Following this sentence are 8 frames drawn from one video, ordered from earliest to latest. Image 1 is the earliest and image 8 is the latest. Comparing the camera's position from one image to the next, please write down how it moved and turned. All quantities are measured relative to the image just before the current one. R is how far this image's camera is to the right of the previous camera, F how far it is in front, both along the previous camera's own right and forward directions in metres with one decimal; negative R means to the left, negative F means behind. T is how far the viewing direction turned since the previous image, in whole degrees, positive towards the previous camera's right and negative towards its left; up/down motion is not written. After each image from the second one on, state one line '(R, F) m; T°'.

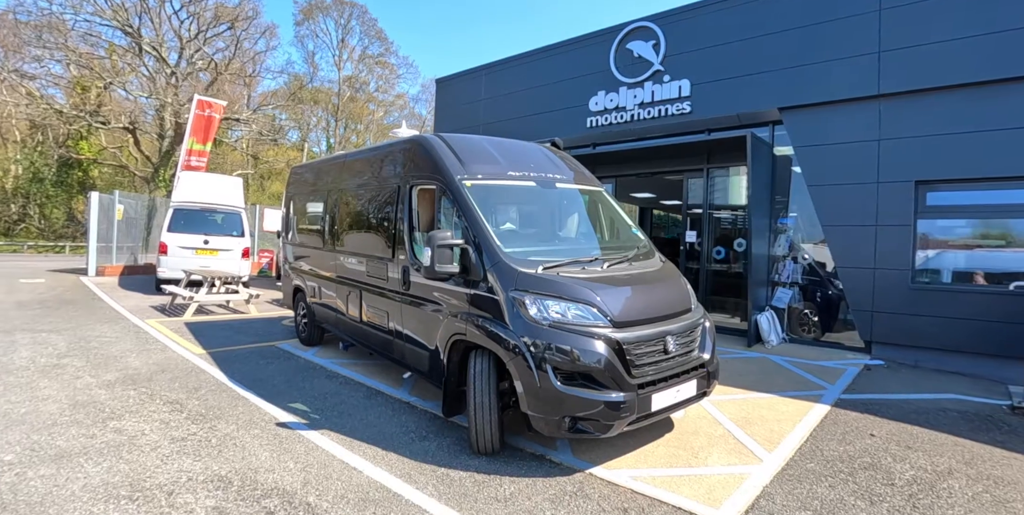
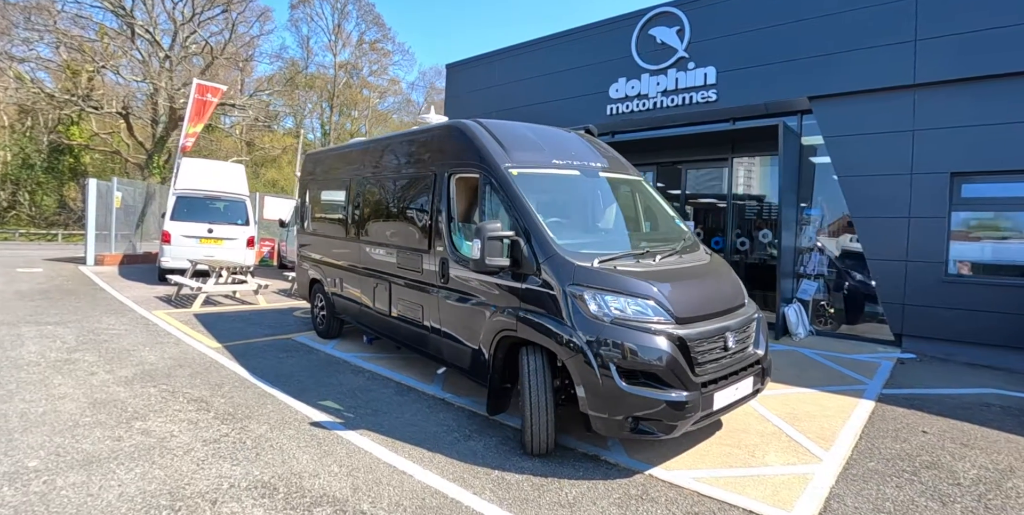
(-0.4, +0.2) m; +1°
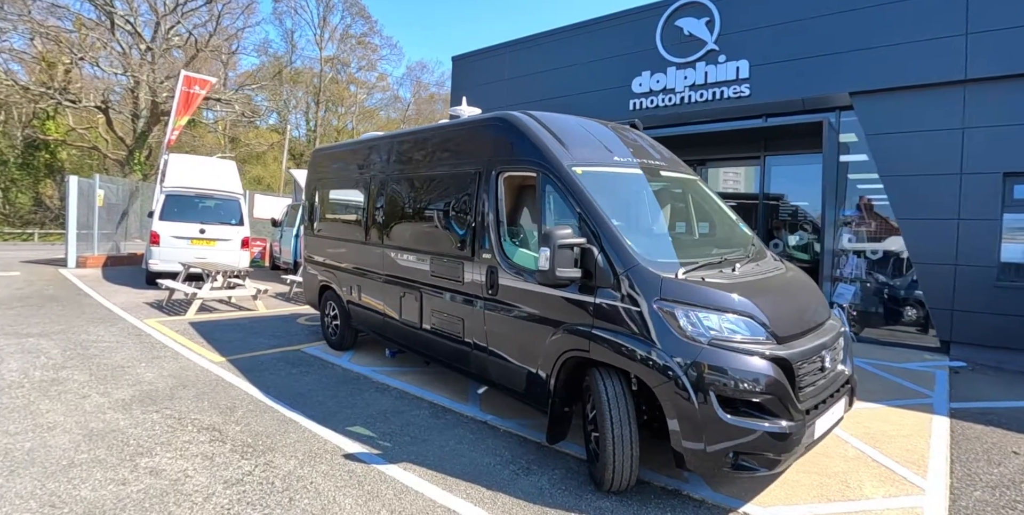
(-0.5, +0.5) m; +2°
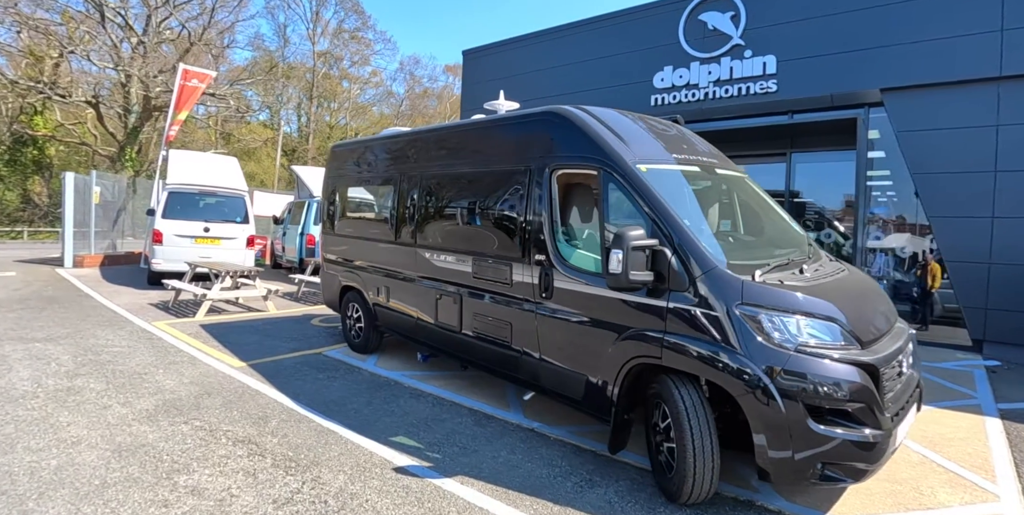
(-0.5, +0.2) m; +1°
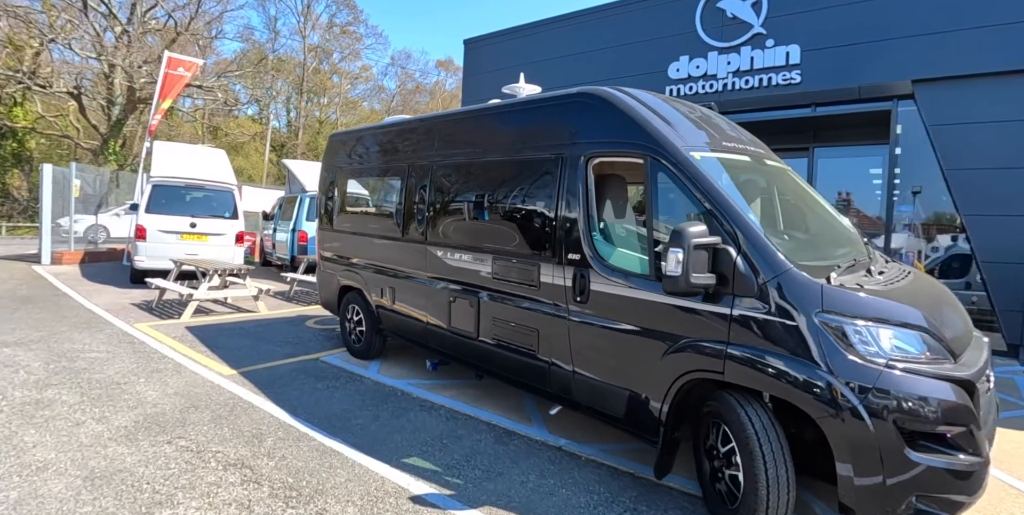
(-0.3, +0.4) m; +1°
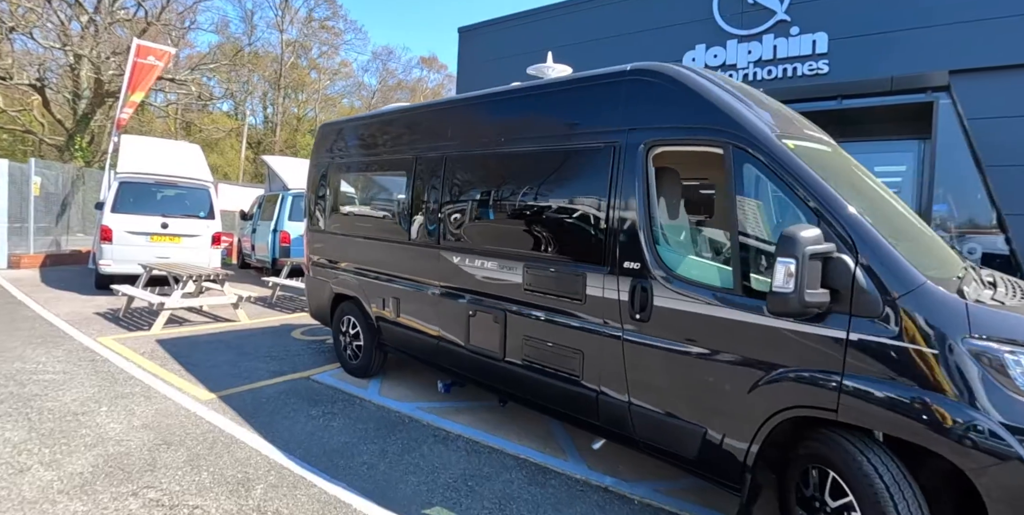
(-0.3, +0.6) m; +2°
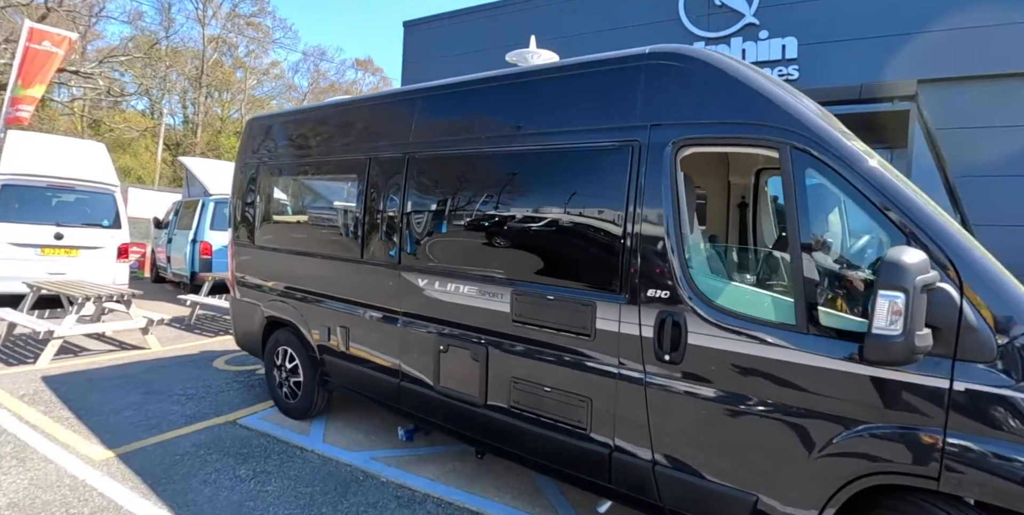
(-0.2, +0.6) m; +7°
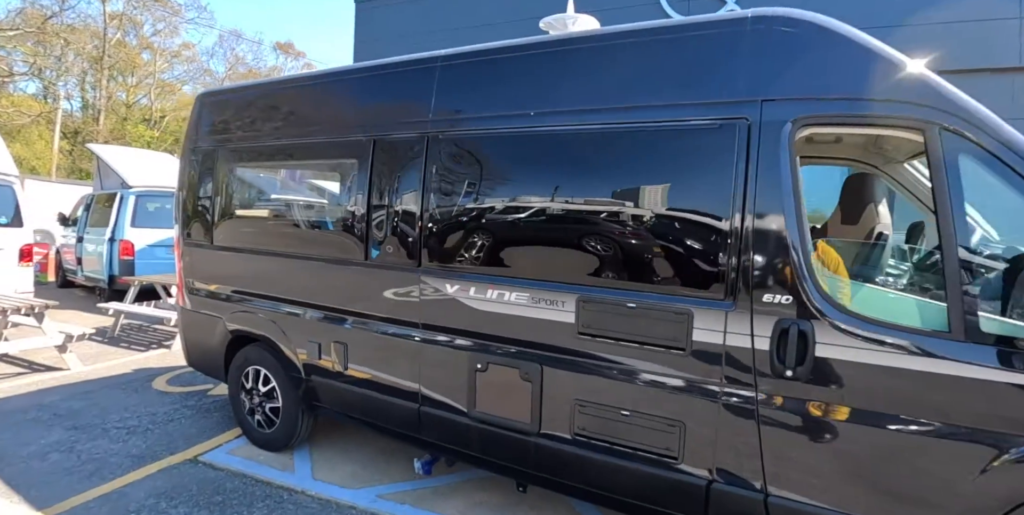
(-0.5, +0.5) m; +7°
